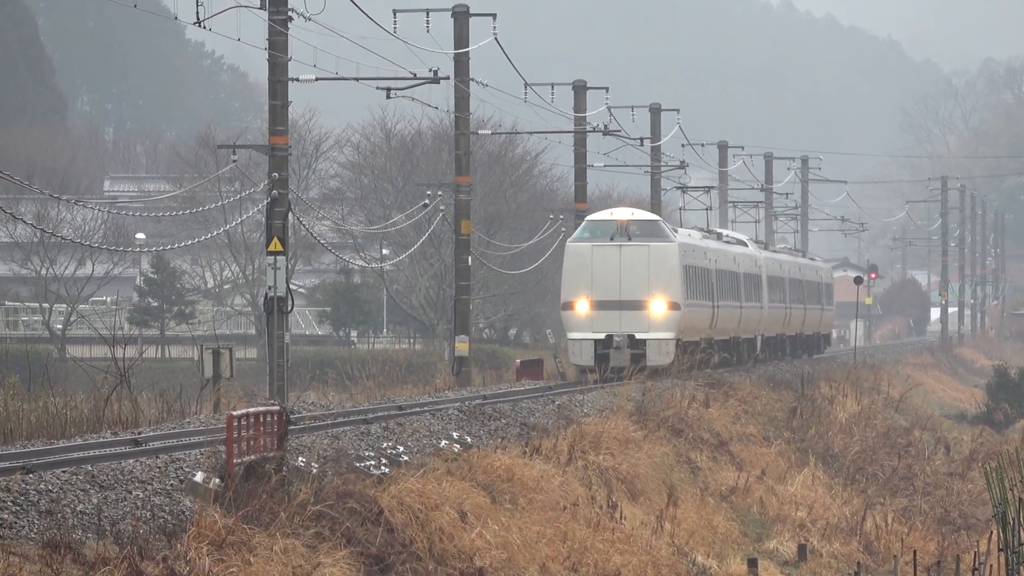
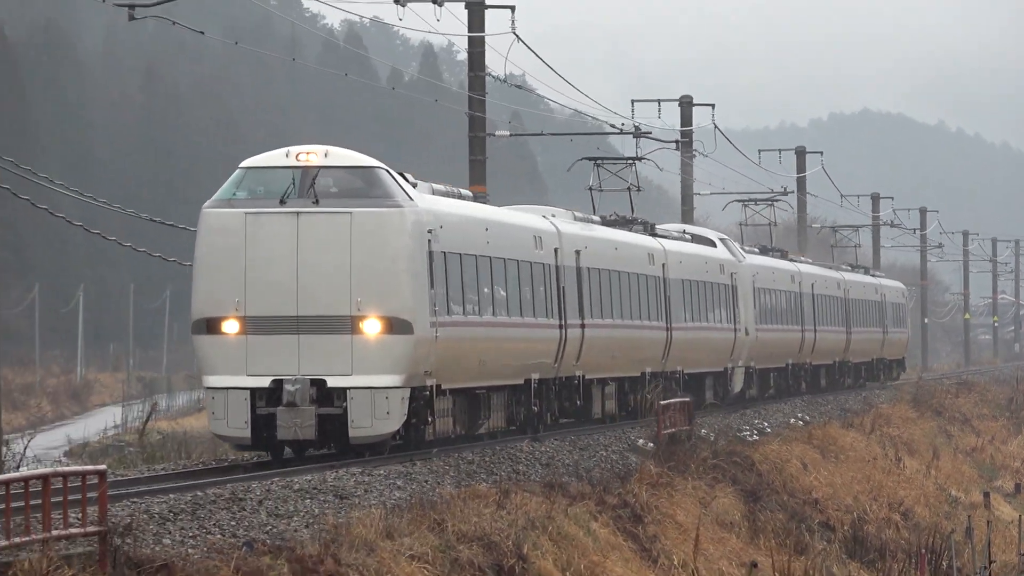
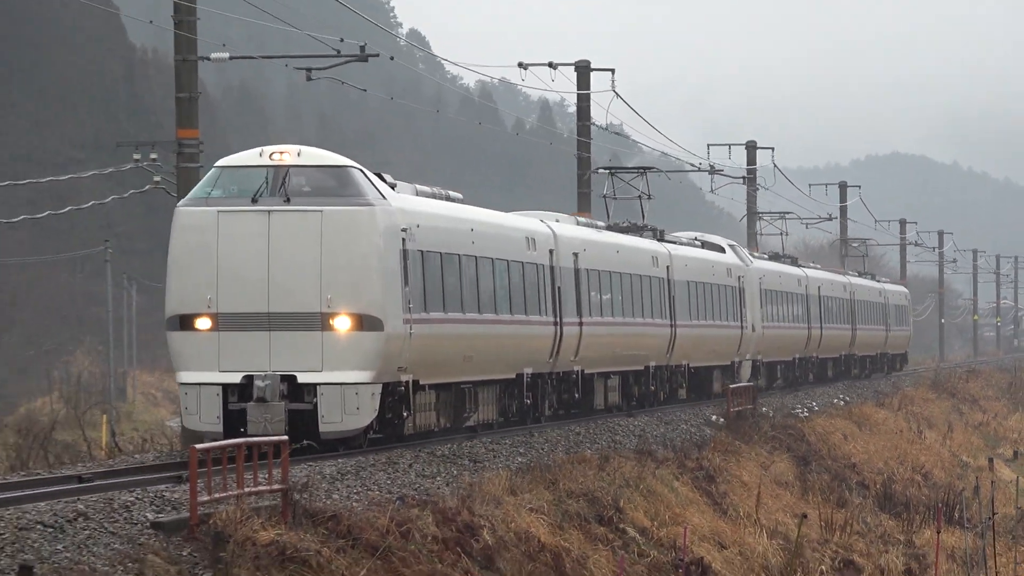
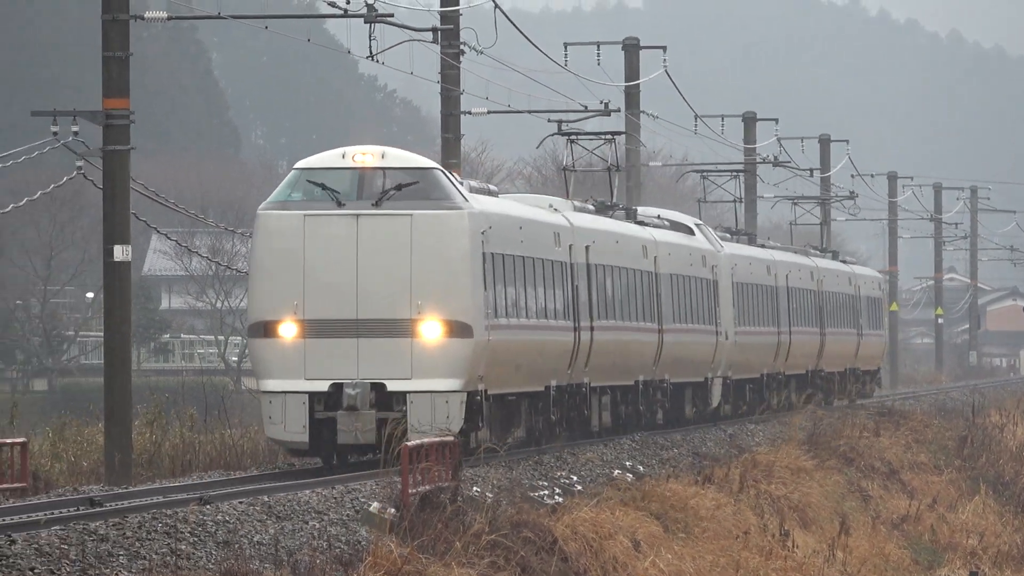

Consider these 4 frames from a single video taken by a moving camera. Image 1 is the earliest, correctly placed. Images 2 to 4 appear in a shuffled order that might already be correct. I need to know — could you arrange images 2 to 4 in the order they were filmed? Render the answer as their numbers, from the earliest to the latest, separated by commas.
4, 2, 3
